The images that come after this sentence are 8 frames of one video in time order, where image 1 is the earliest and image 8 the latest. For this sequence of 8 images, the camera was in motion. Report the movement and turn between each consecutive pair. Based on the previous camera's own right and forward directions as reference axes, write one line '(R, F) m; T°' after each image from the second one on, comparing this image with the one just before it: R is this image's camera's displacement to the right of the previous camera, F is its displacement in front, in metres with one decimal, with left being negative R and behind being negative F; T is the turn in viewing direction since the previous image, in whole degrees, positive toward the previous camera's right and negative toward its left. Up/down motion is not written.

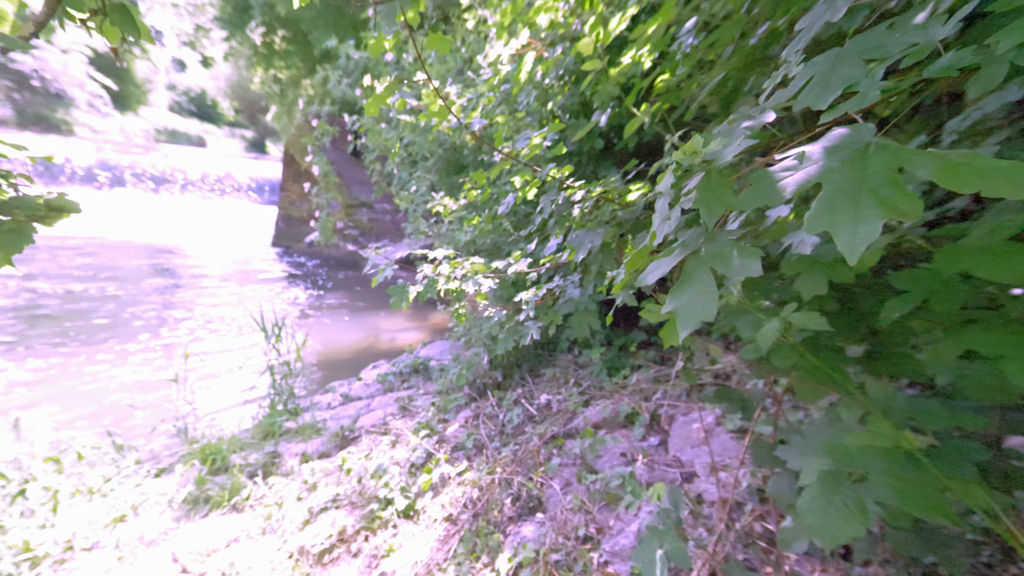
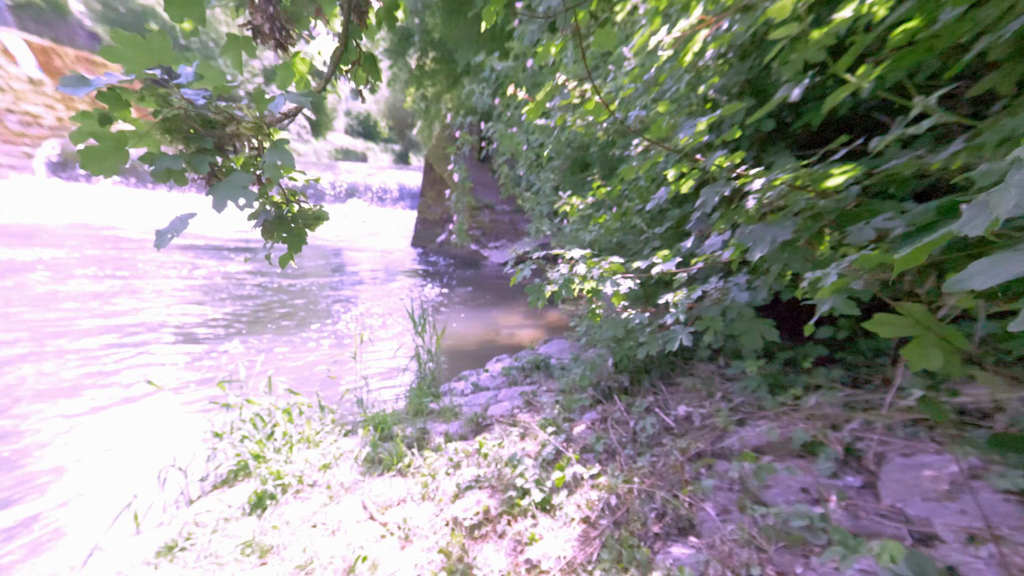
(-0.9, -0.1) m; -10°
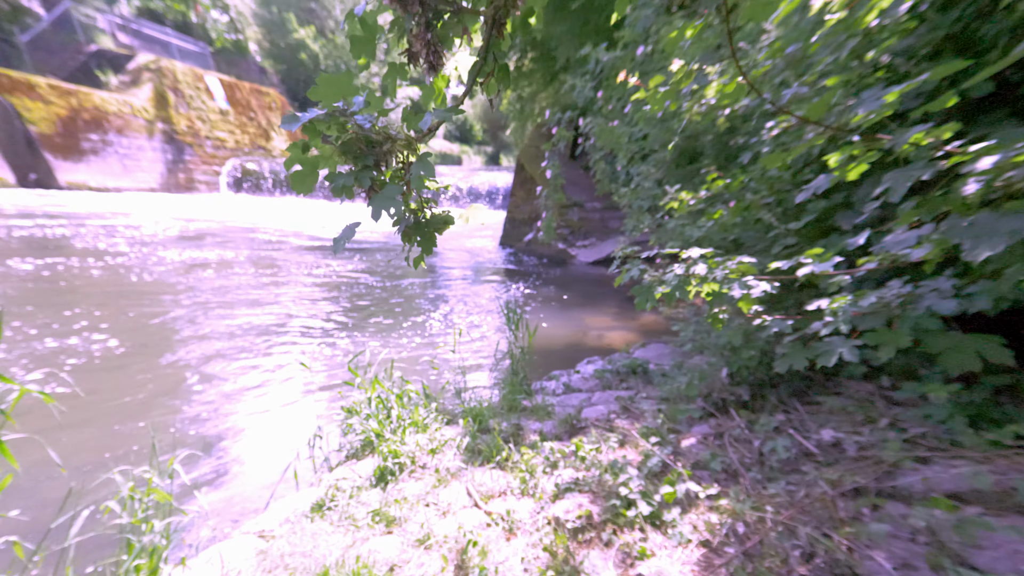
(-0.7, 0.0) m; -7°
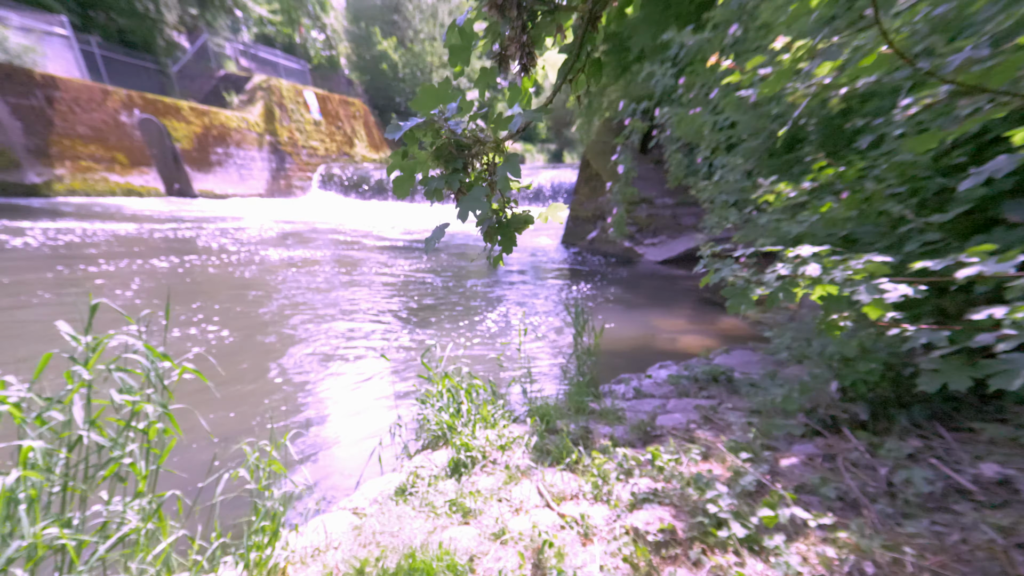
(-0.5, 0.0) m; -5°
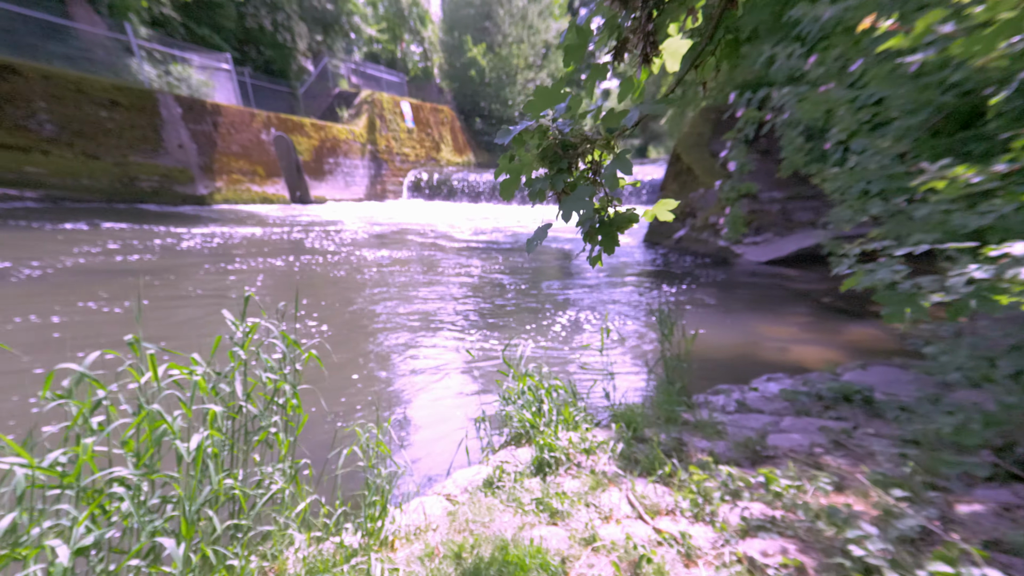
(-0.6, 0.0) m; -6°
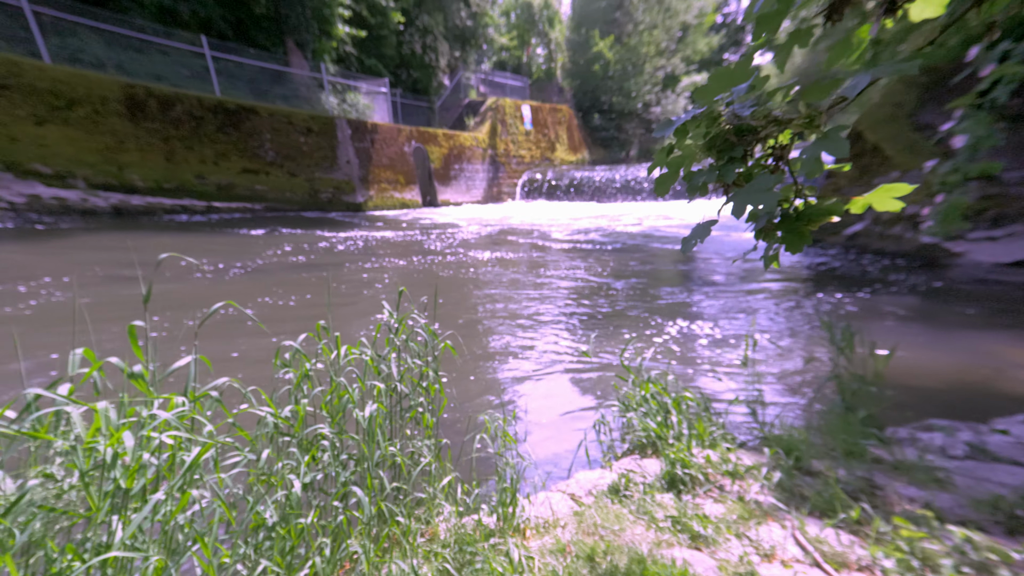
(-0.9, -0.1) m; -9°
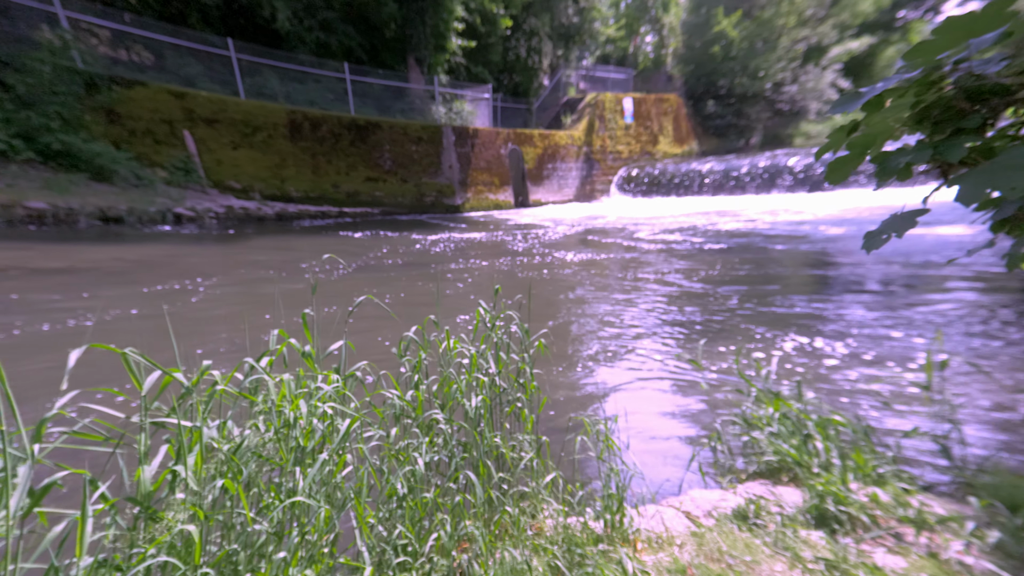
(-0.8, 0.0) m; -7°
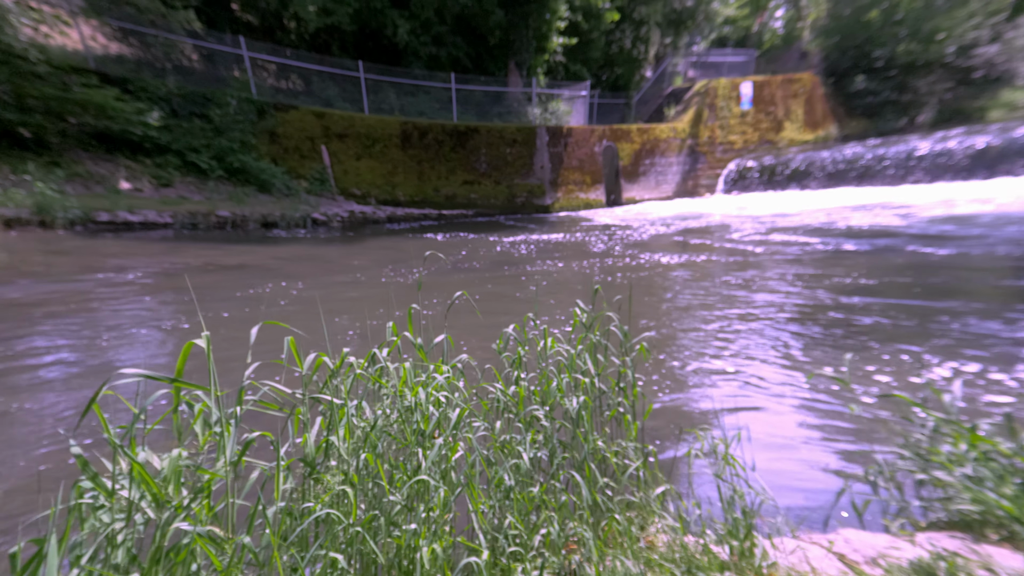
(-0.8, 0.0) m; -7°
